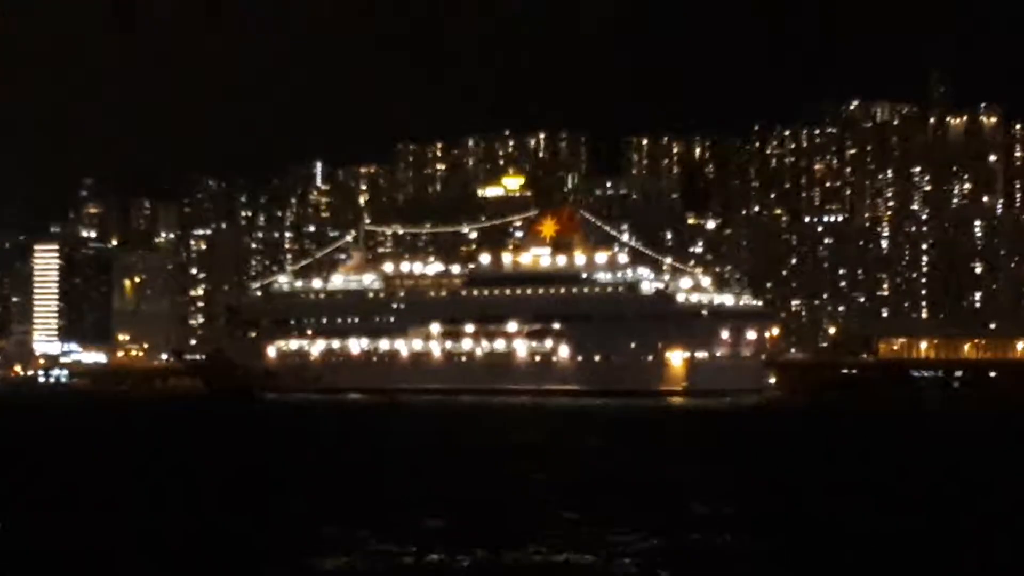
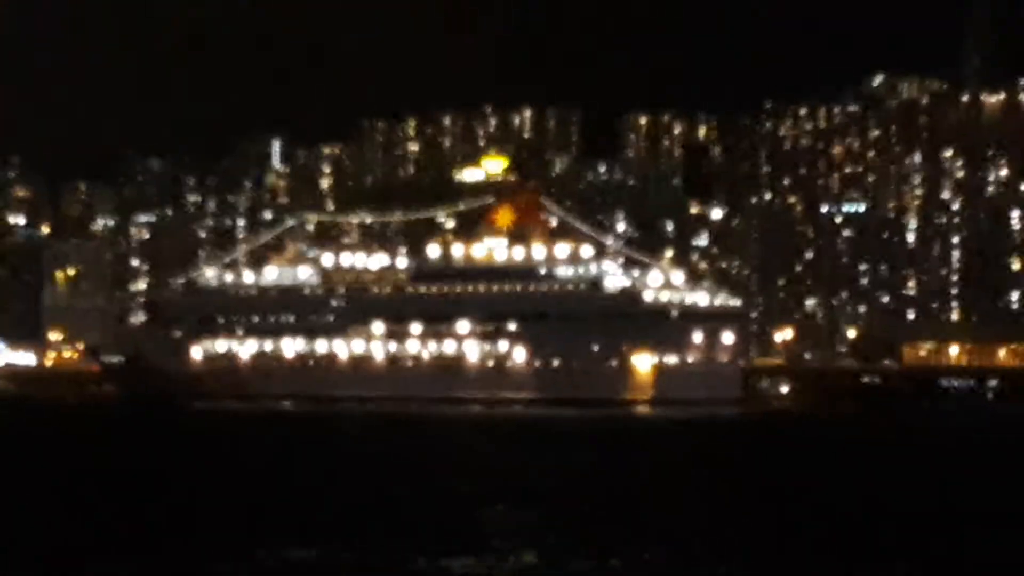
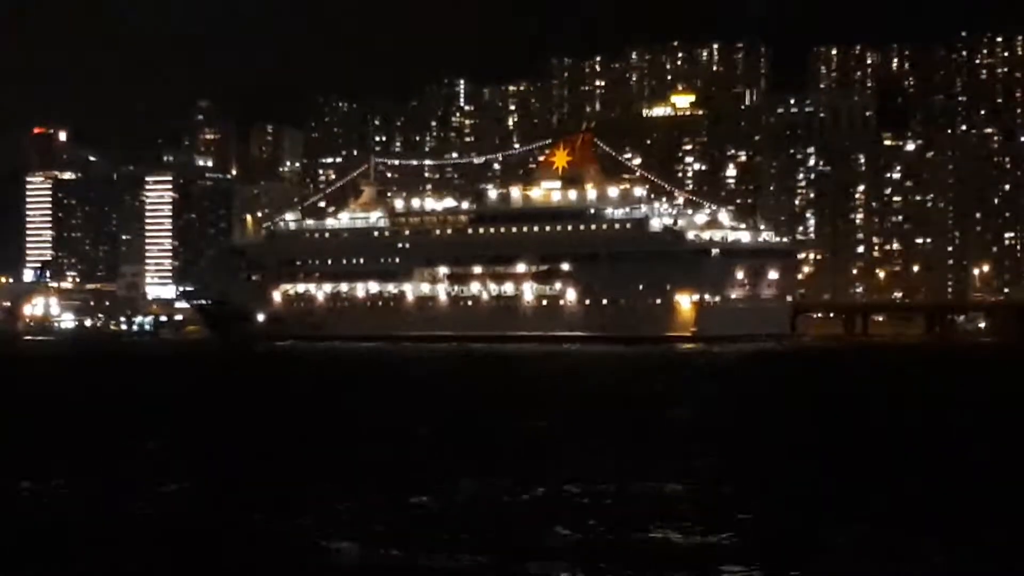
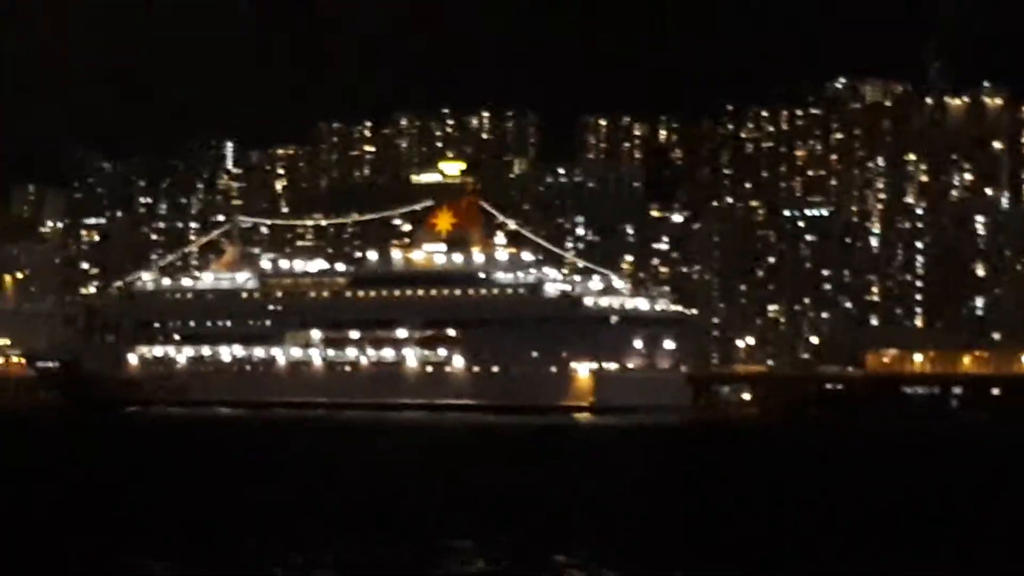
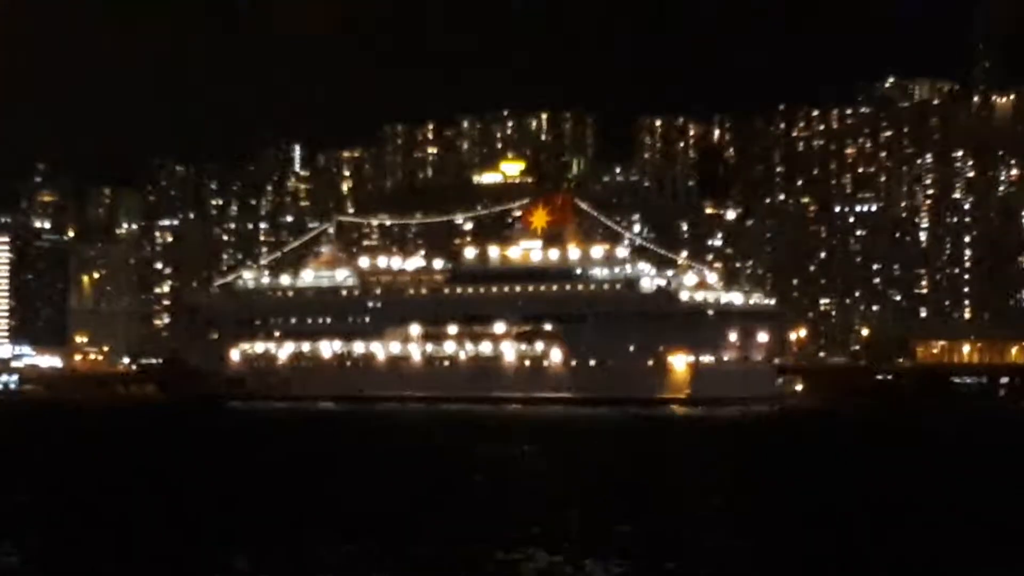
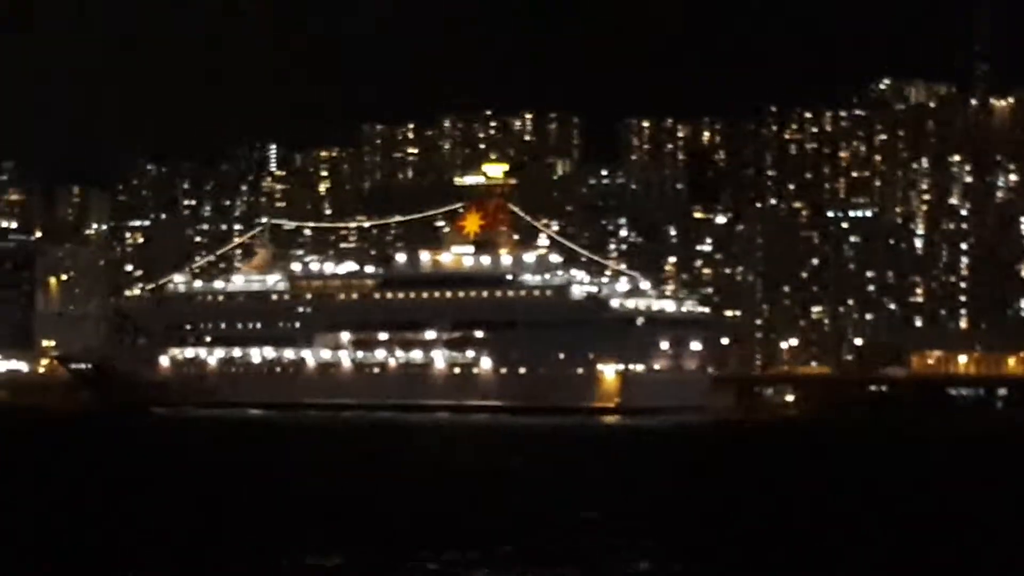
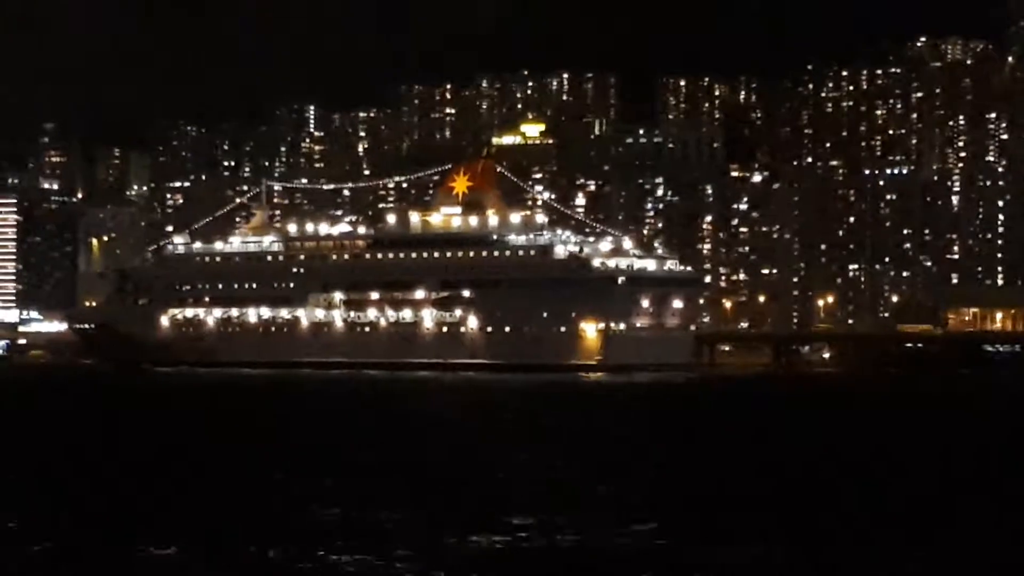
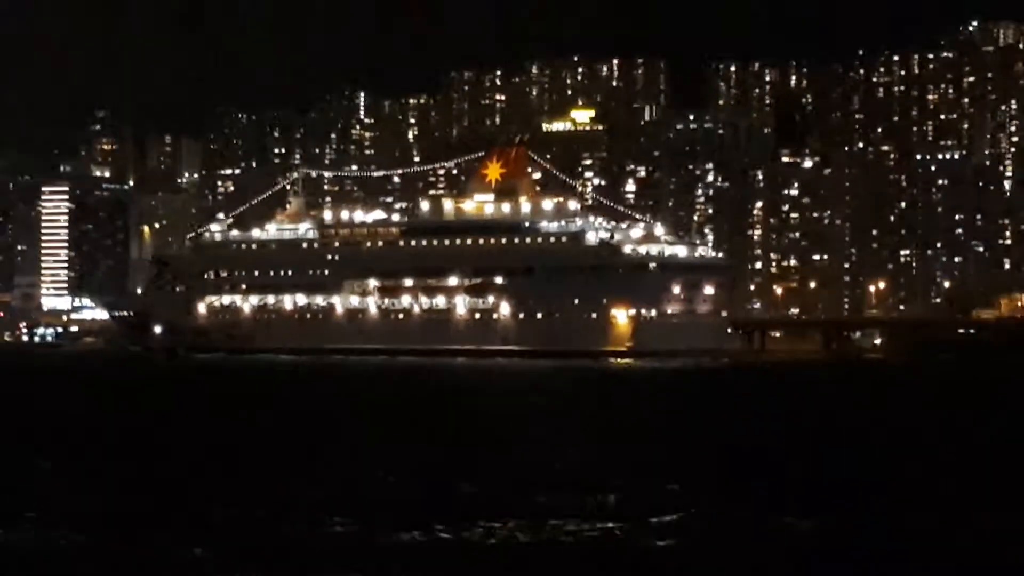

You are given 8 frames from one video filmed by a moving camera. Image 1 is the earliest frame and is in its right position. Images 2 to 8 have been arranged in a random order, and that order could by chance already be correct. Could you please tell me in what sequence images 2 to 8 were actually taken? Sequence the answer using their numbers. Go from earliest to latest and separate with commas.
5, 2, 4, 6, 7, 8, 3
